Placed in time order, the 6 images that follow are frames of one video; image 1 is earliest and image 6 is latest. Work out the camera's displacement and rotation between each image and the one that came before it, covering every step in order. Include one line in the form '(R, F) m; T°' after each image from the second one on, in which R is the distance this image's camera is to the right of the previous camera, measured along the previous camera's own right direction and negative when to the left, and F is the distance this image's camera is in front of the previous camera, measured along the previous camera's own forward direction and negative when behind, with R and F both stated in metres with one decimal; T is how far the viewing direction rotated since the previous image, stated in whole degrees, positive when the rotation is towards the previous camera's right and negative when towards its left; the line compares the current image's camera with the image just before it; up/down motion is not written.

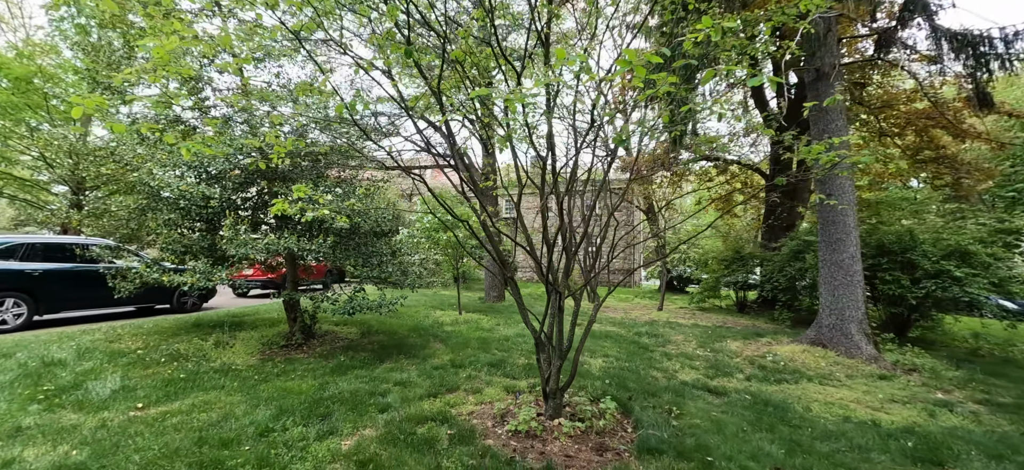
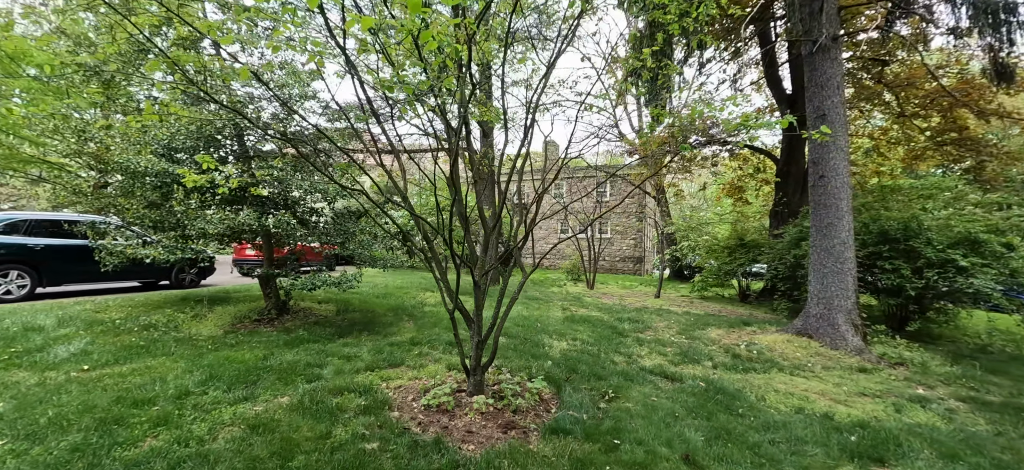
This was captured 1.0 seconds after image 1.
(+0.8, +0.1) m; -4°
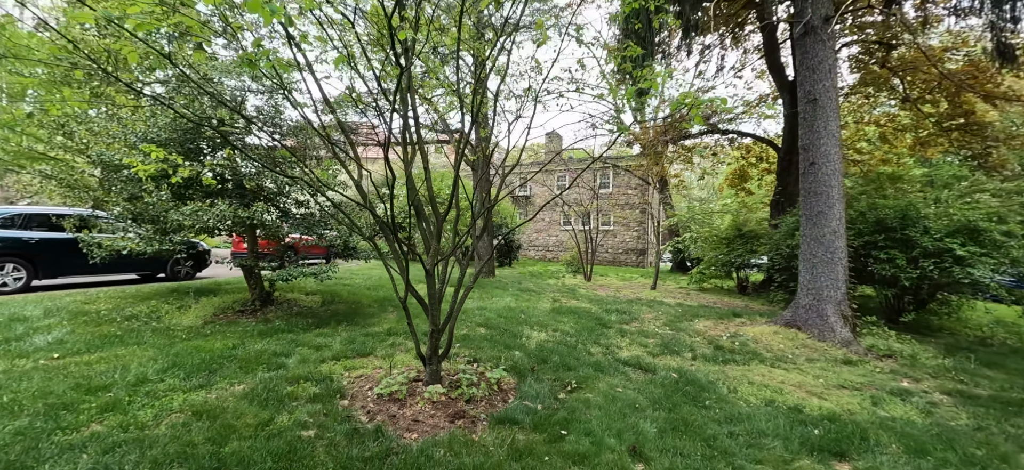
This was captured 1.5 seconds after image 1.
(+0.4, +0.1) m; -1°
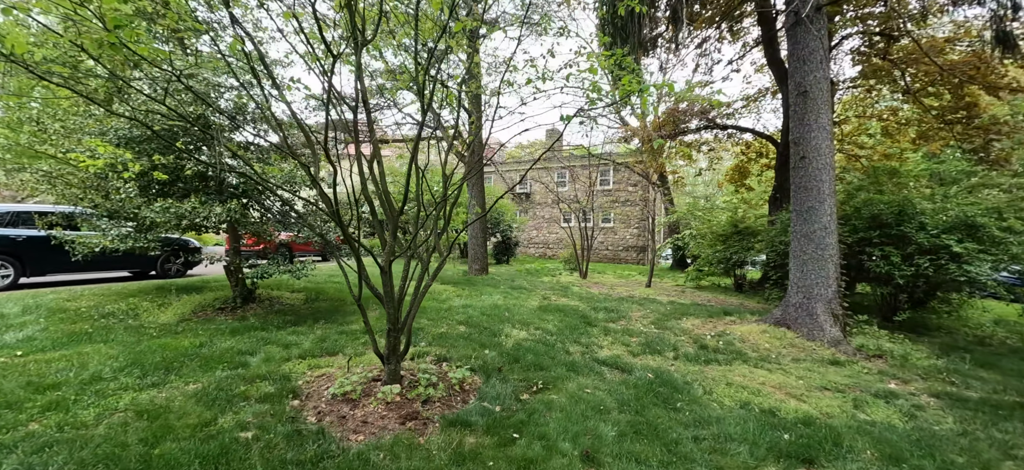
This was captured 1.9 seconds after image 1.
(+0.3, +0.1) m; -1°
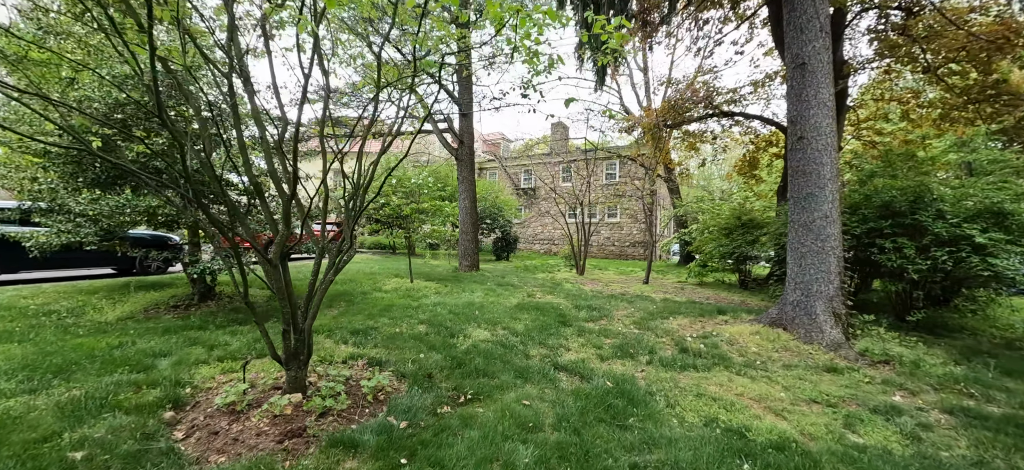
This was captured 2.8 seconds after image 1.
(+0.6, +0.4) m; -2°
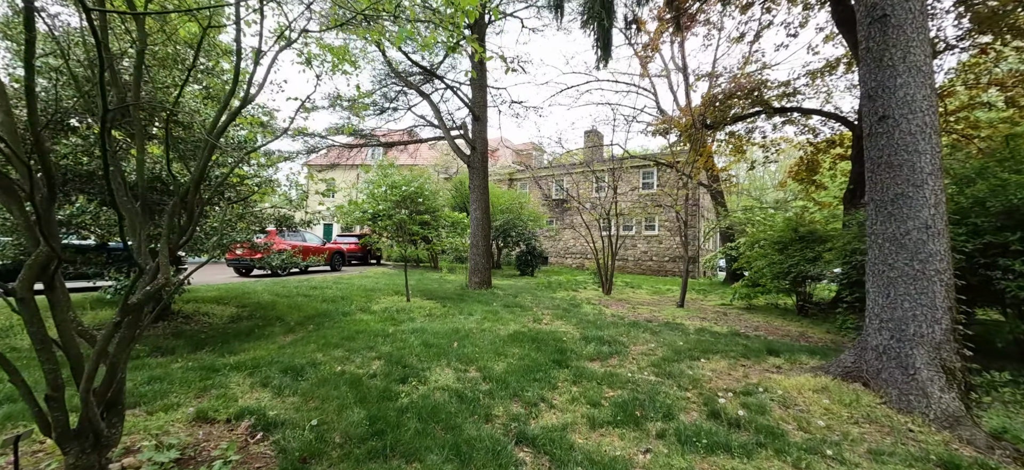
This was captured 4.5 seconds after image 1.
(+0.6, +1.0) m; -6°
